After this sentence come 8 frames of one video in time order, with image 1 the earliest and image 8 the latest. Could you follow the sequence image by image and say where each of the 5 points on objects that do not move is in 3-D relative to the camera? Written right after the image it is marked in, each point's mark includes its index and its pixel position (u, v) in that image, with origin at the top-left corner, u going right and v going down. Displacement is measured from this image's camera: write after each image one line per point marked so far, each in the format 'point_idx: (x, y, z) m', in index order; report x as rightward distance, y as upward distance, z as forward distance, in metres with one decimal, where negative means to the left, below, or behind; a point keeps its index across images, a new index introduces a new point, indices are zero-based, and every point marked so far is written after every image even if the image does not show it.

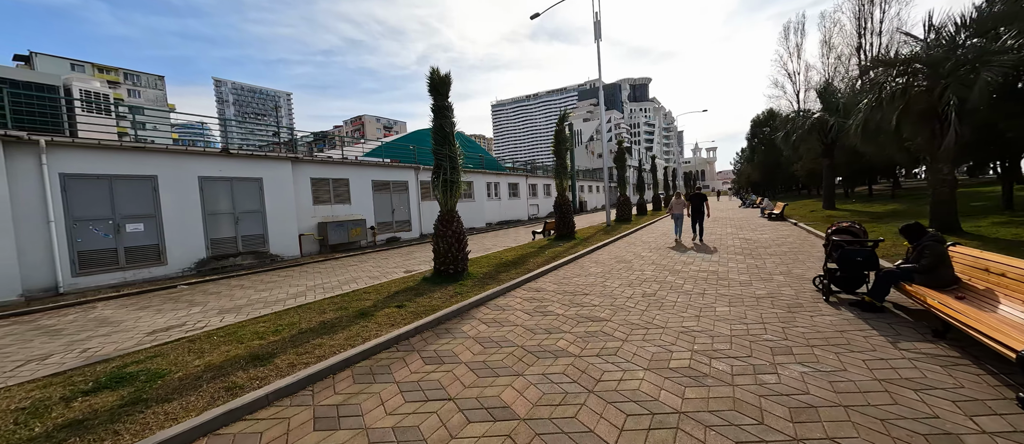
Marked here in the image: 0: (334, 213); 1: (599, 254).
0: (-8.1, +0.4, +15.4) m
1: (+2.8, -1.1, +11.1) m
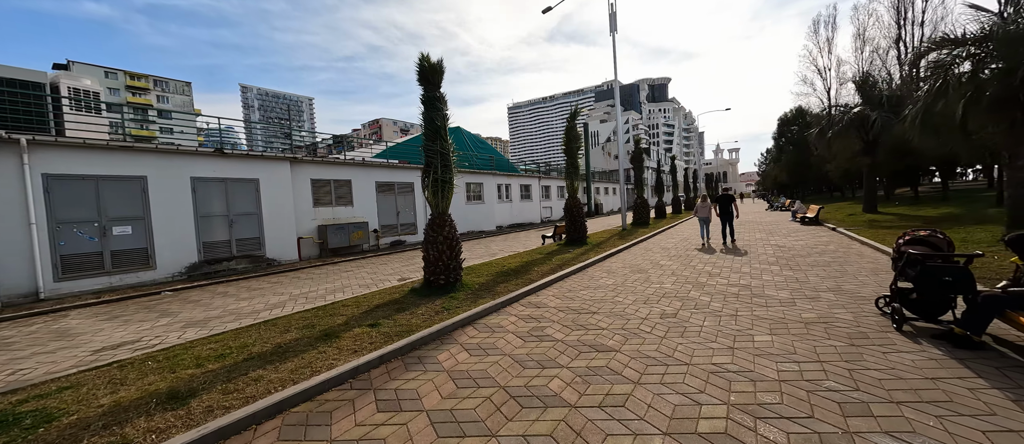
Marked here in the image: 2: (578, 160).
0: (-7.7, +0.3, +14.9) m
1: (+2.9, -1.2, +10.0) m
2: (+2.5, +2.5, +13.3) m
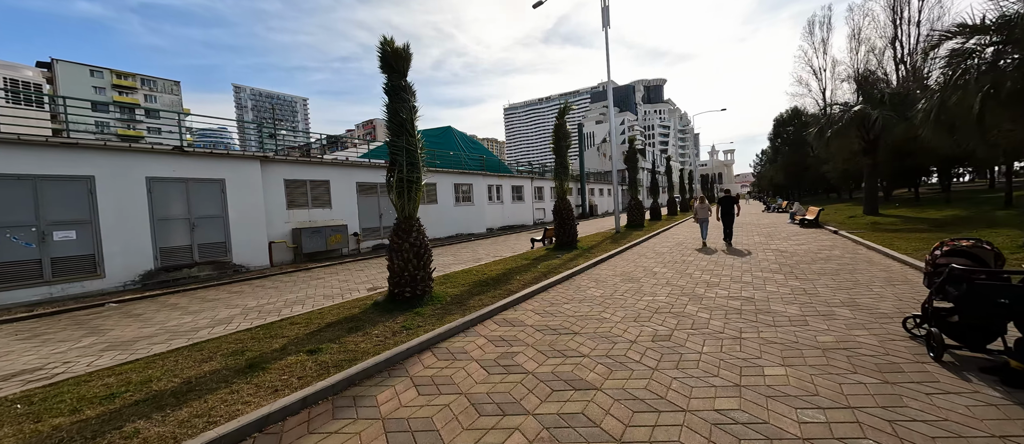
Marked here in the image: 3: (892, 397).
0: (-8.3, +0.1, +14.1) m
1: (+2.5, -1.3, +9.3) m
2: (+2.0, +2.4, +12.6) m
3: (+3.3, -1.5, +3.0) m
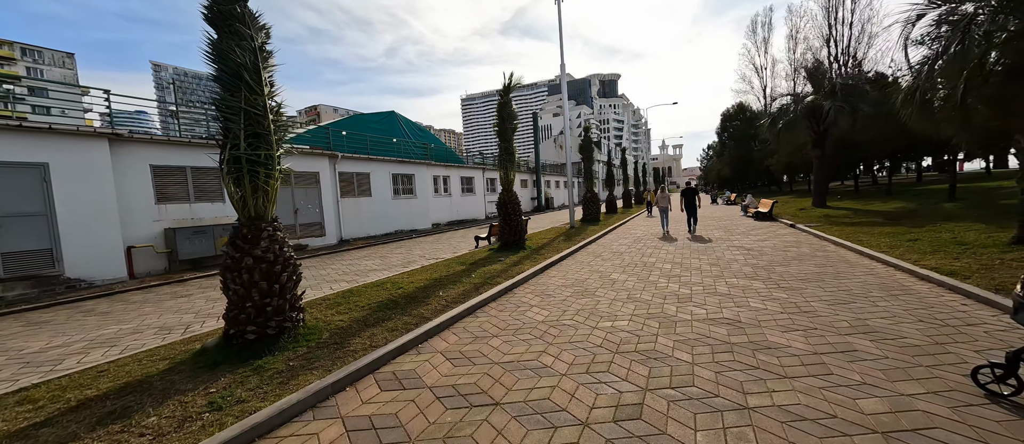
0: (-10.4, +0.2, +11.1) m
1: (+0.9, -1.2, +7.7) m
2: (0.0, +2.5, +10.8) m
3: (+2.5, -1.6, +1.5) m
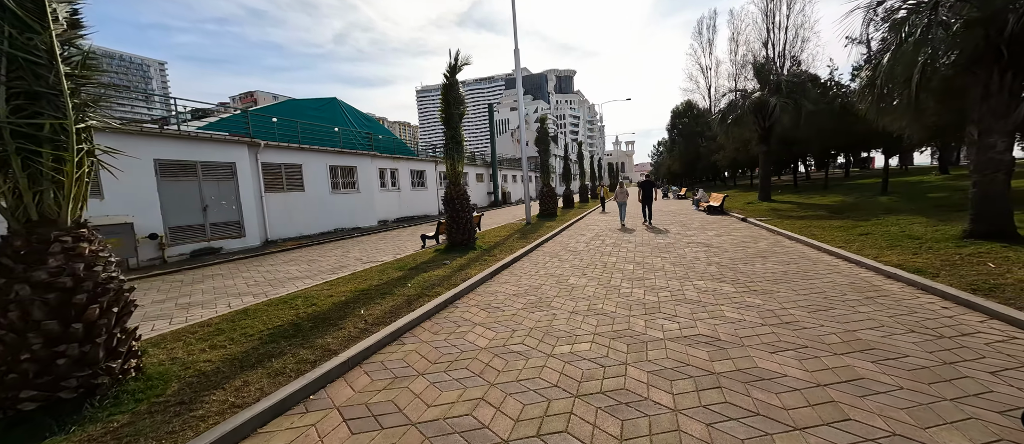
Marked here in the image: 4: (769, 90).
0: (-11.8, +0.2, +8.8) m
1: (-0.2, -1.2, +6.7) m
2: (-1.5, +2.6, +9.7) m
3: (+2.1, -1.6, +0.8) m
4: (+12.1, +6.2, +16.0) m
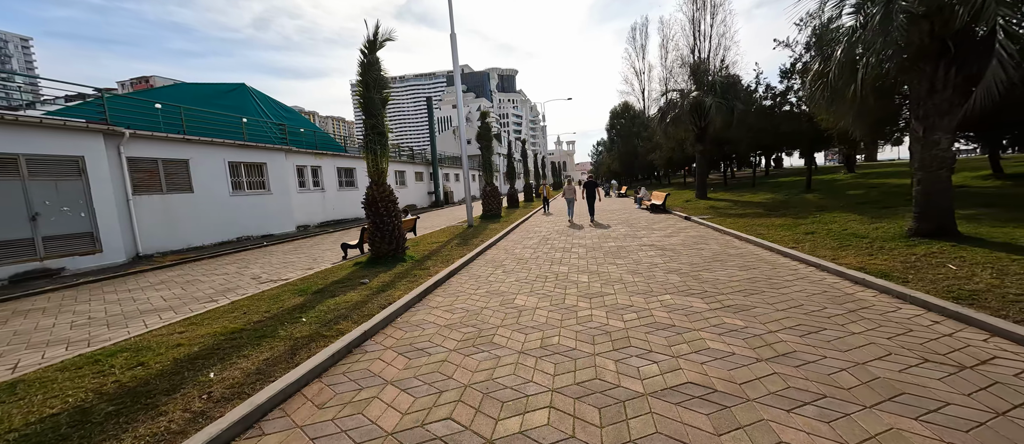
0: (-13.0, -0.2, +5.6) m
1: (-1.2, -1.3, +5.4) m
2: (-3.0, +2.4, +8.1) m
3: (+2.0, -1.7, -0.1) m
4: (+9.3, +6.4, +16.5) m
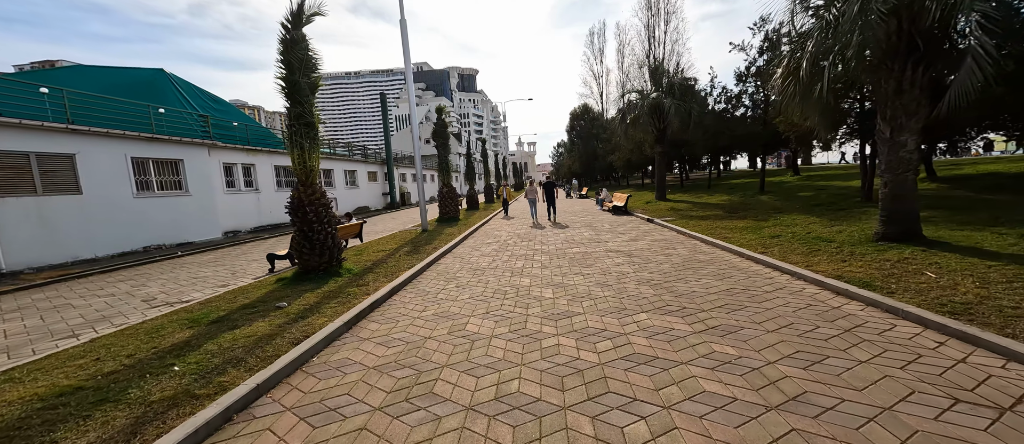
0: (-13.6, -0.4, +3.3) m
1: (-1.9, -1.4, +4.4) m
2: (-4.0, +2.3, +6.9) m
3: (+2.0, -1.8, -0.7) m
4: (+7.3, +6.3, +16.6) m
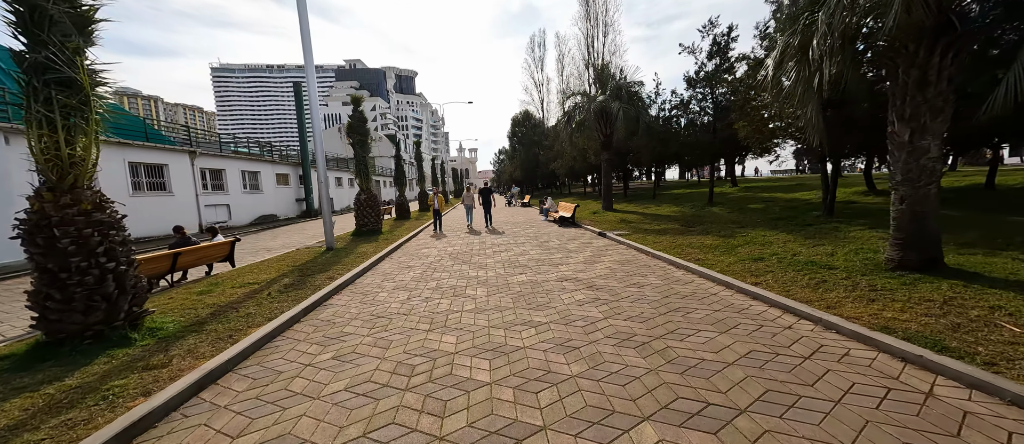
0: (-13.9, -0.7, -1.0) m
1: (-2.5, -1.7, +2.0) m
2: (-5.0, +1.9, +4.2) m
3: (+2.1, -2.0, -2.4) m
4: (+4.4, +5.8, +15.7) m
